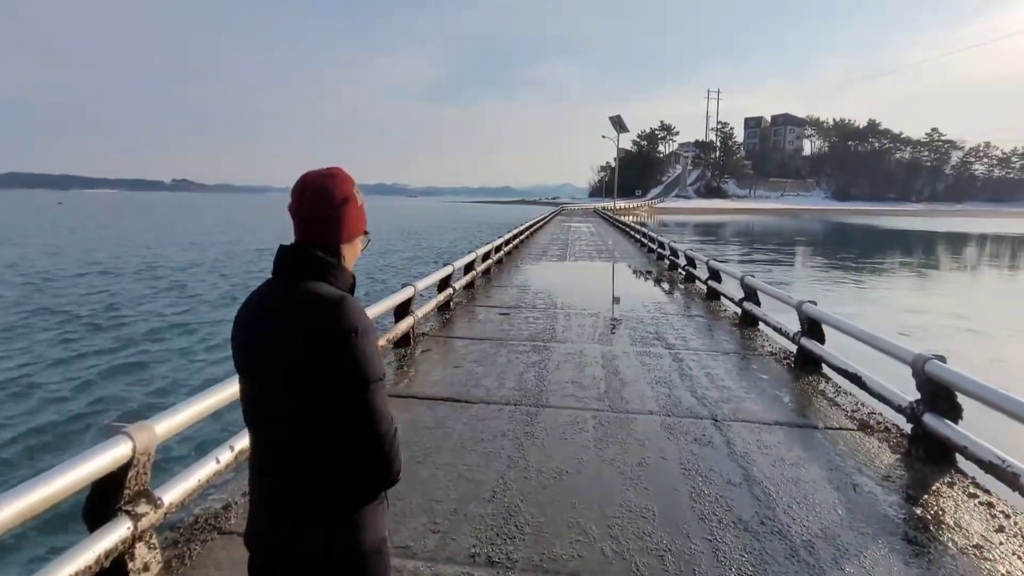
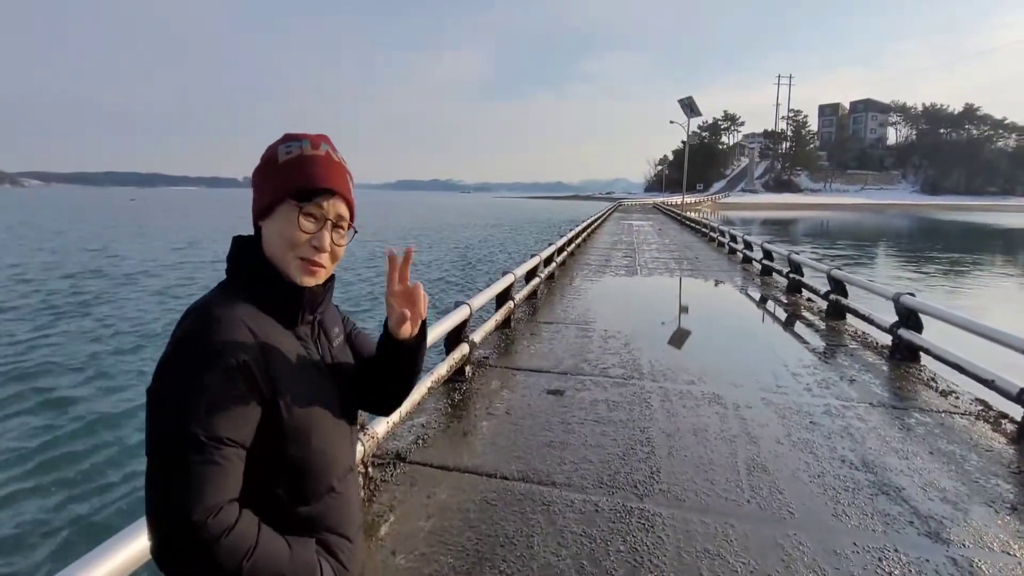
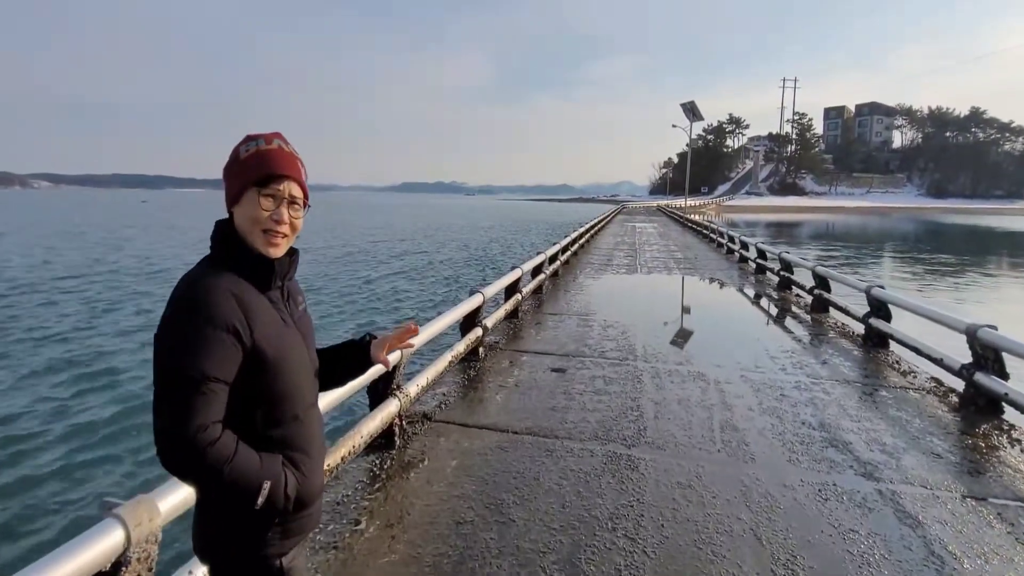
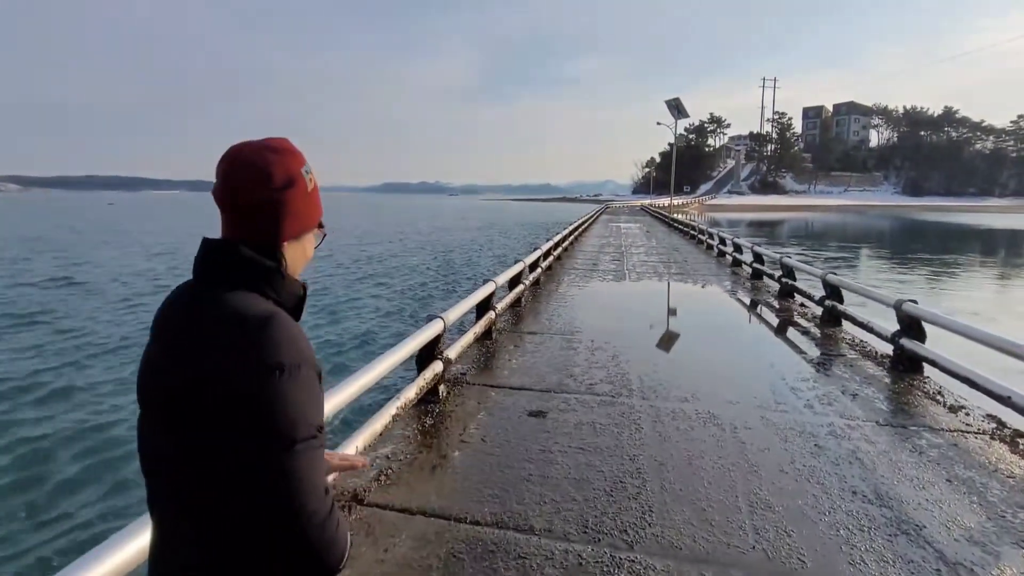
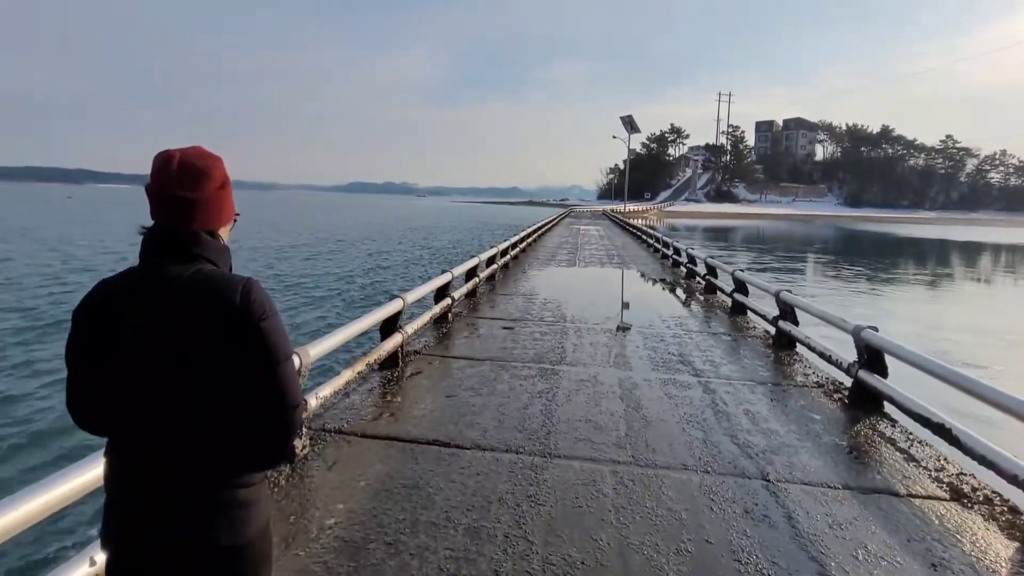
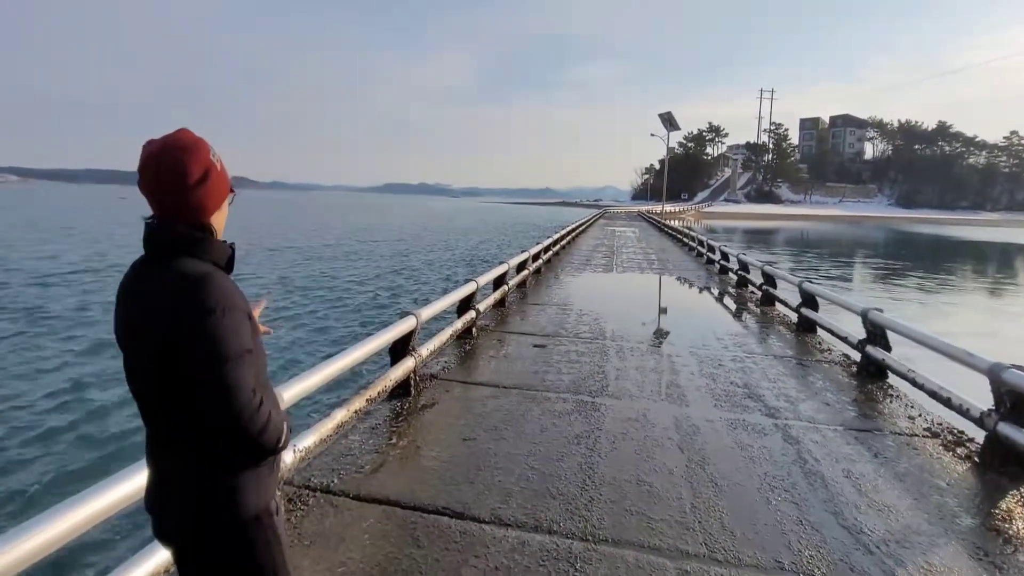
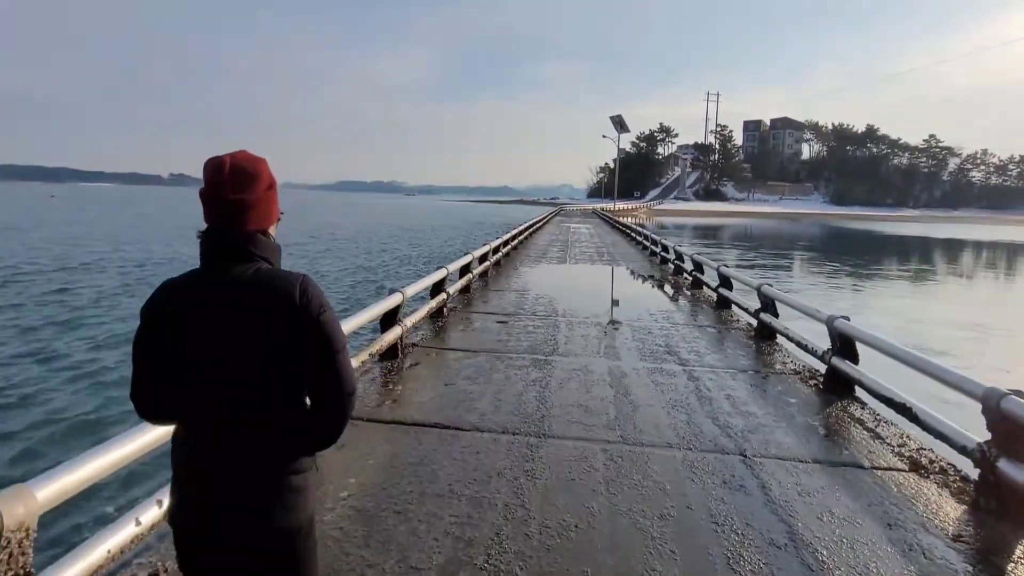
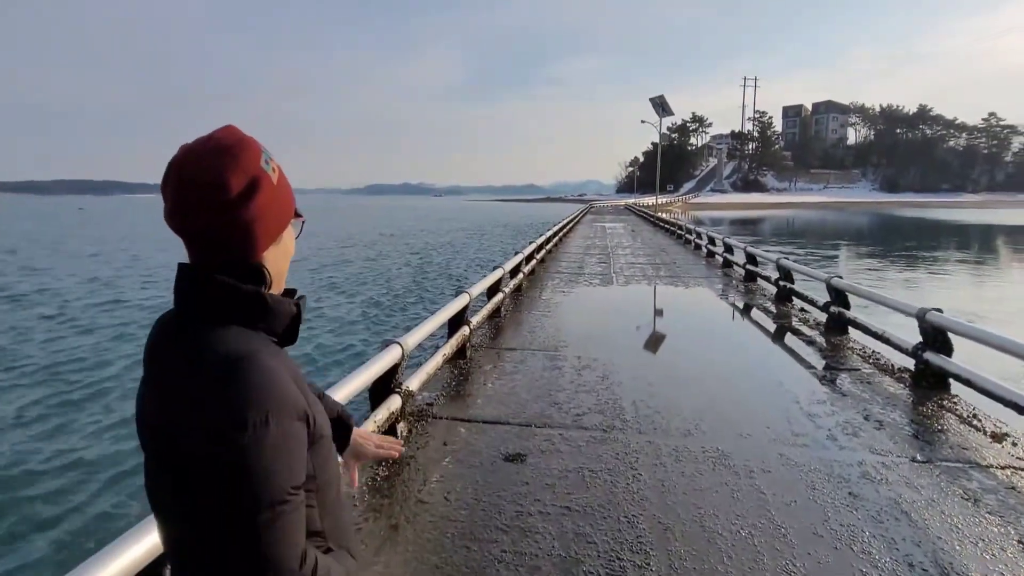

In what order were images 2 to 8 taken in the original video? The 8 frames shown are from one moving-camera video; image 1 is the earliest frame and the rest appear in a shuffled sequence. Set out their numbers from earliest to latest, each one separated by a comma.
7, 5, 6, 3, 2, 4, 8
